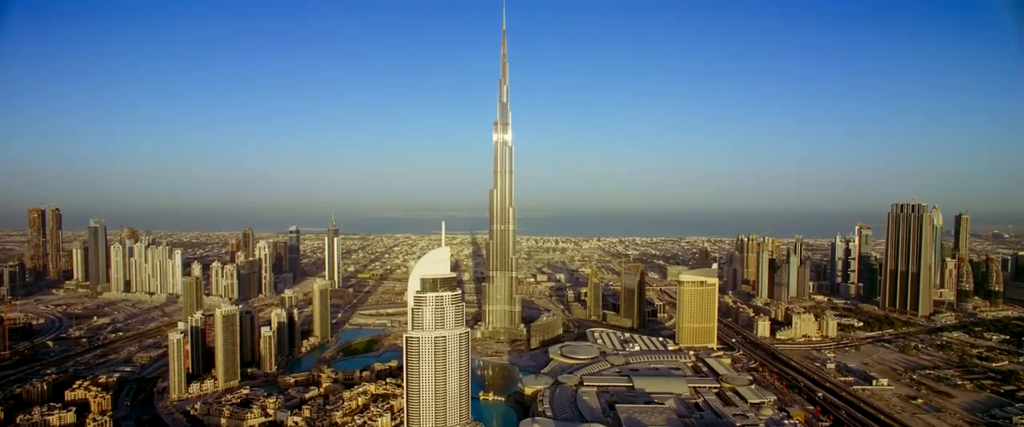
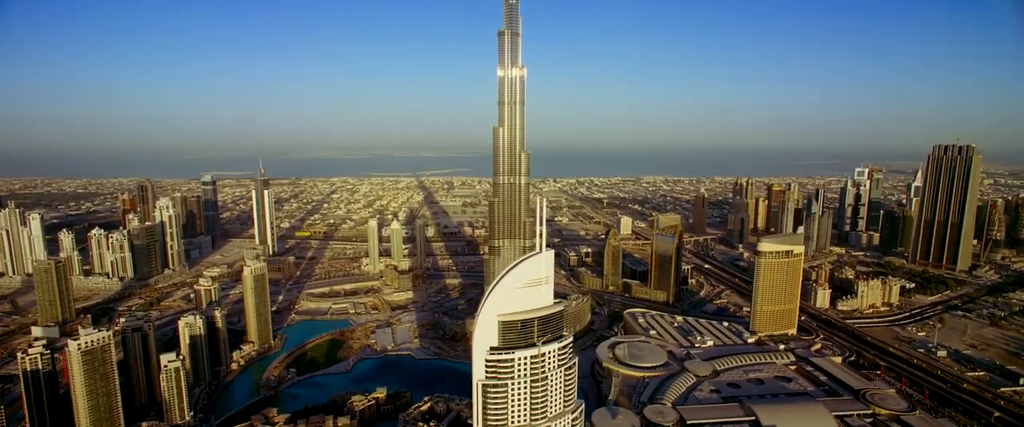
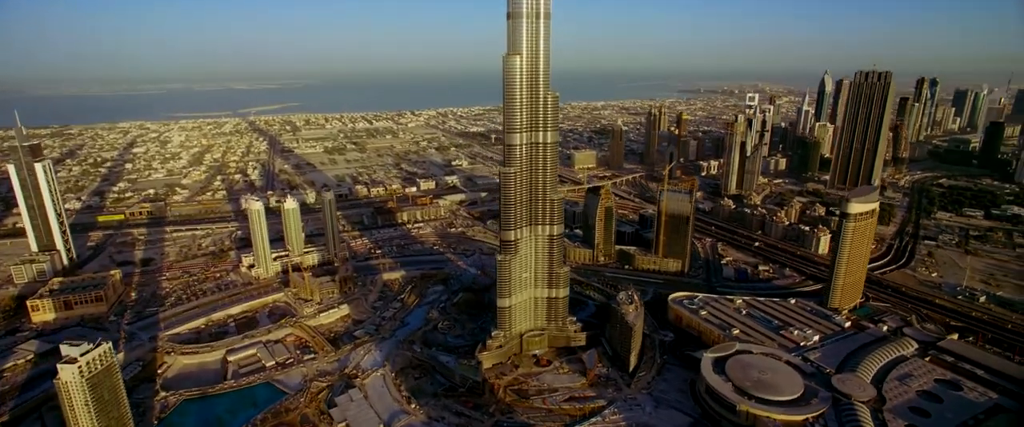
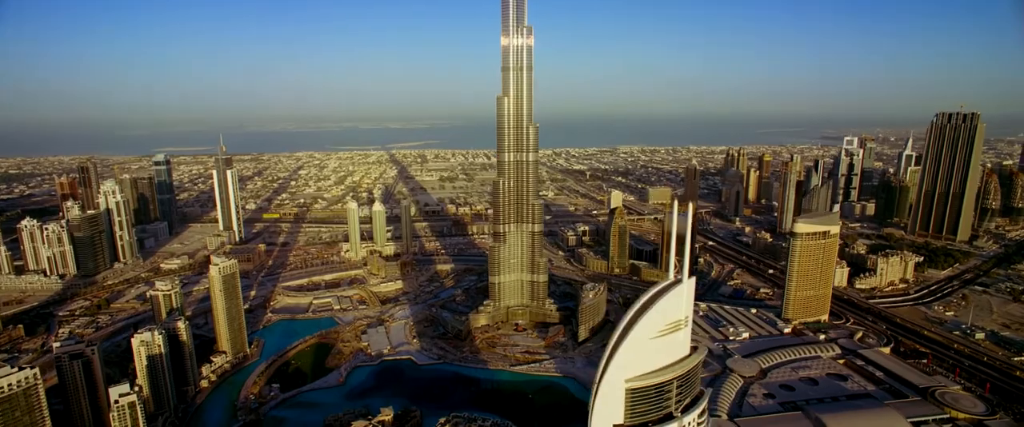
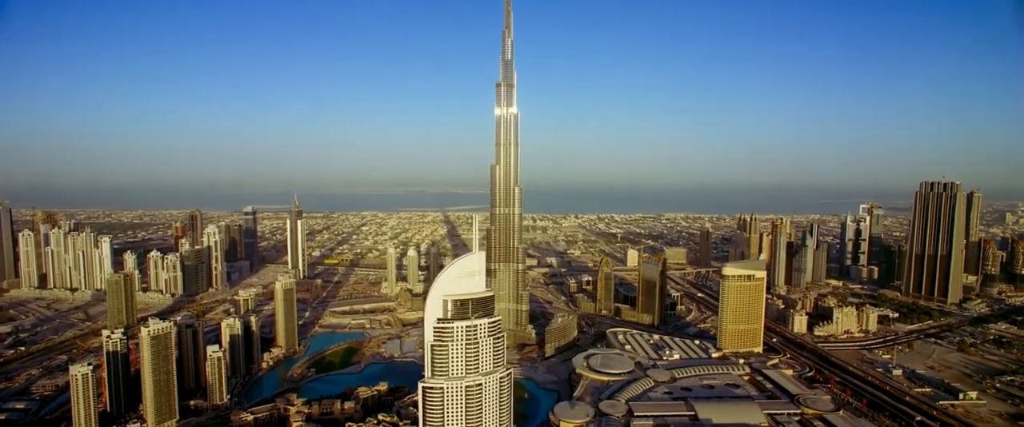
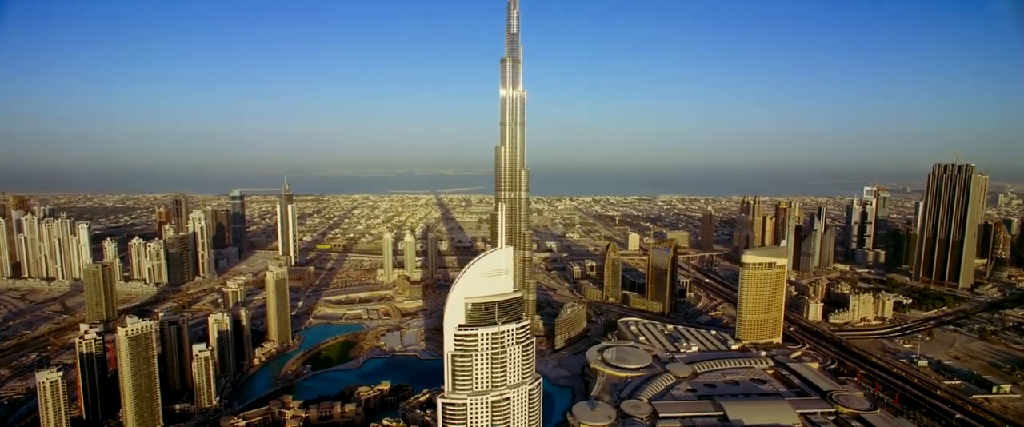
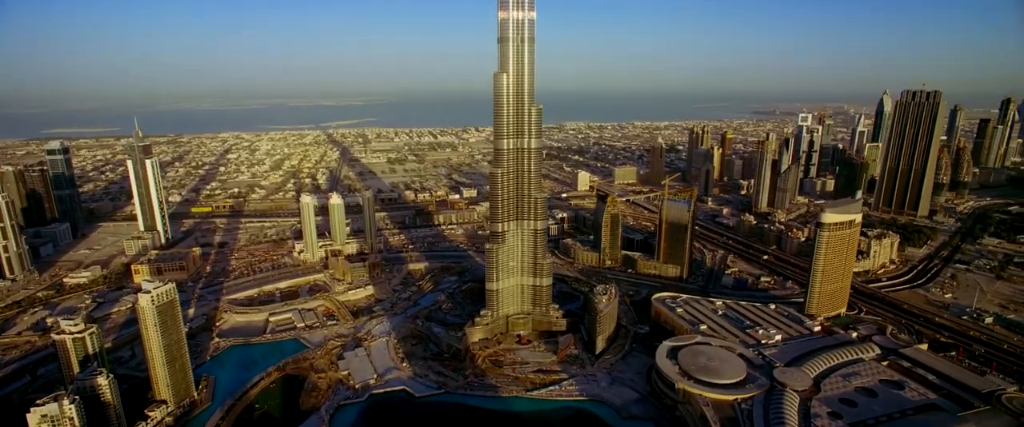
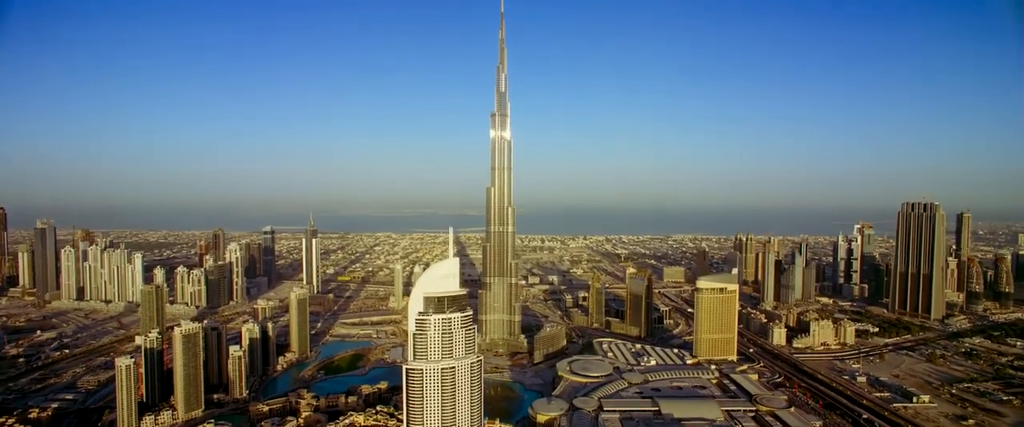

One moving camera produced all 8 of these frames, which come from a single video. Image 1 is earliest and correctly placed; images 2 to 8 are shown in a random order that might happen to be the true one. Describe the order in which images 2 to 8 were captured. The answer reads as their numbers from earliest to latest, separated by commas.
8, 5, 6, 2, 4, 7, 3
